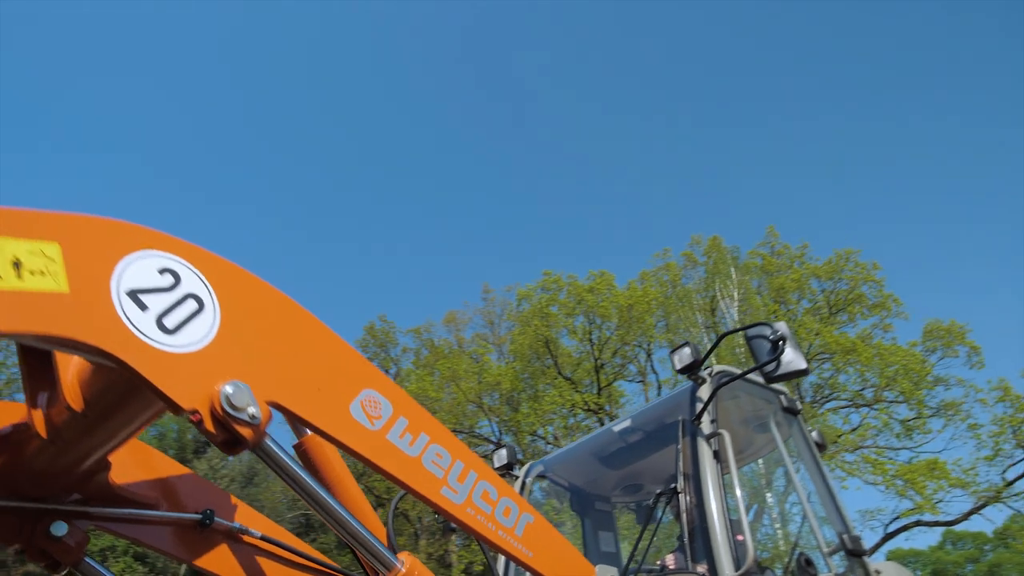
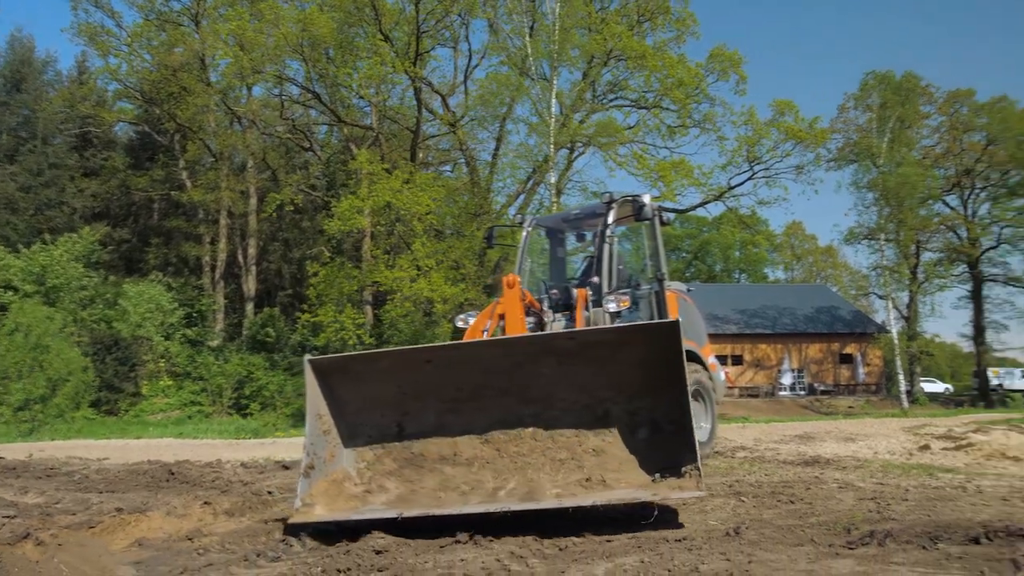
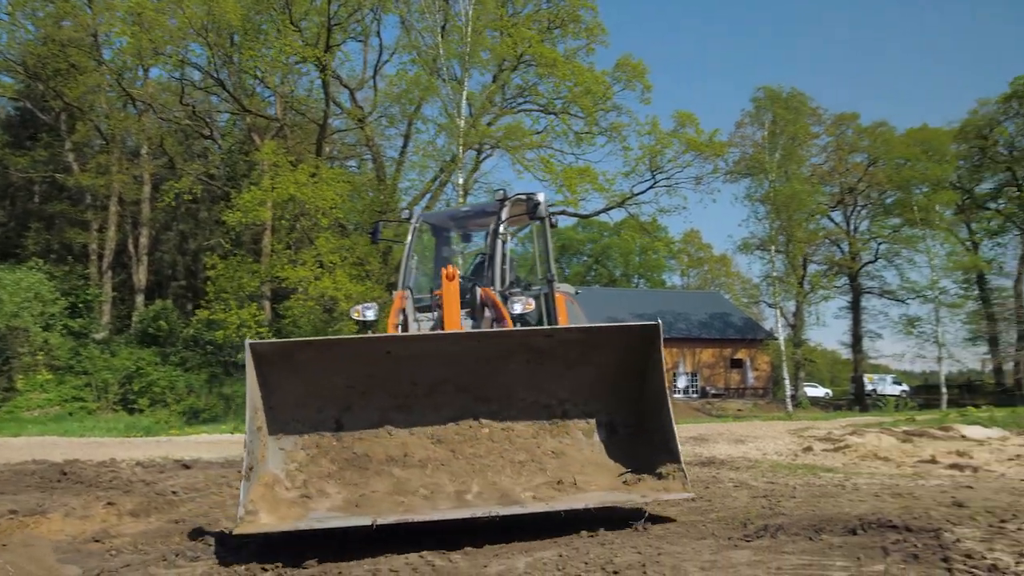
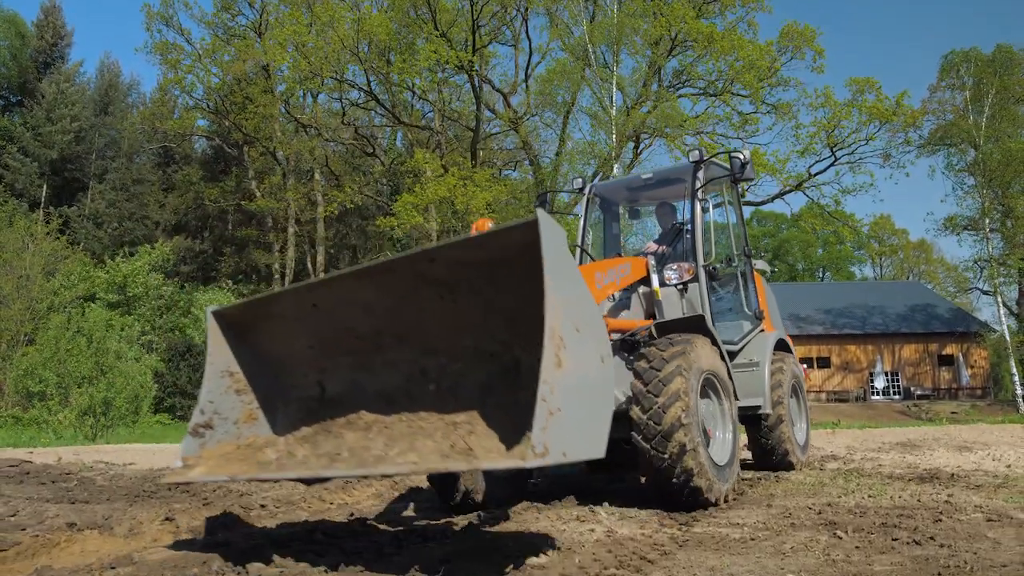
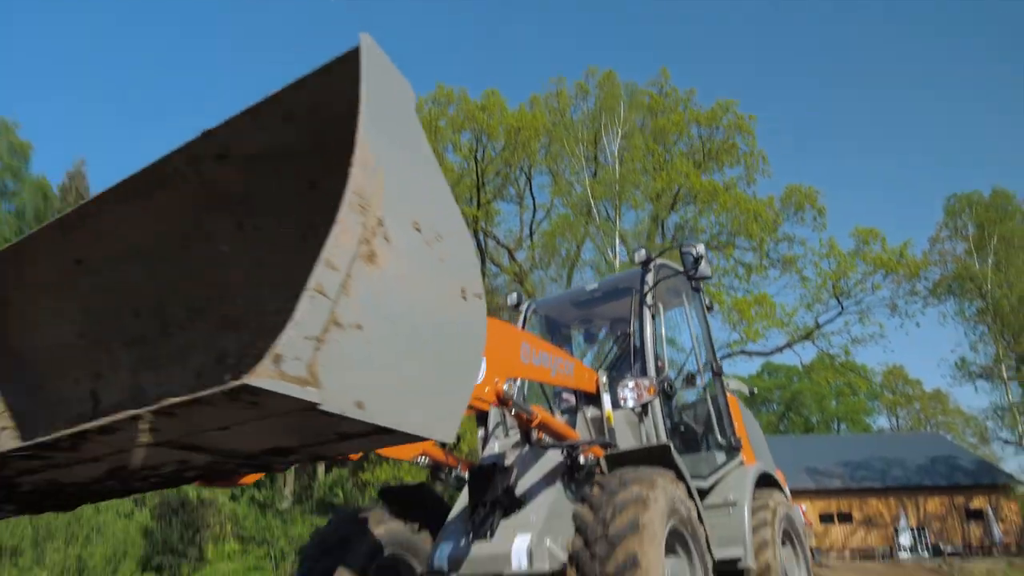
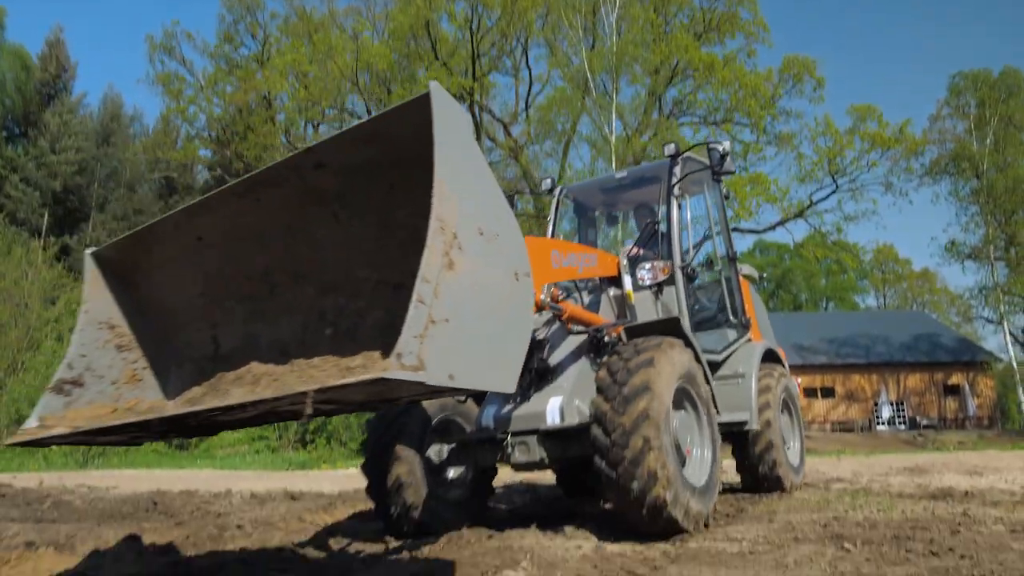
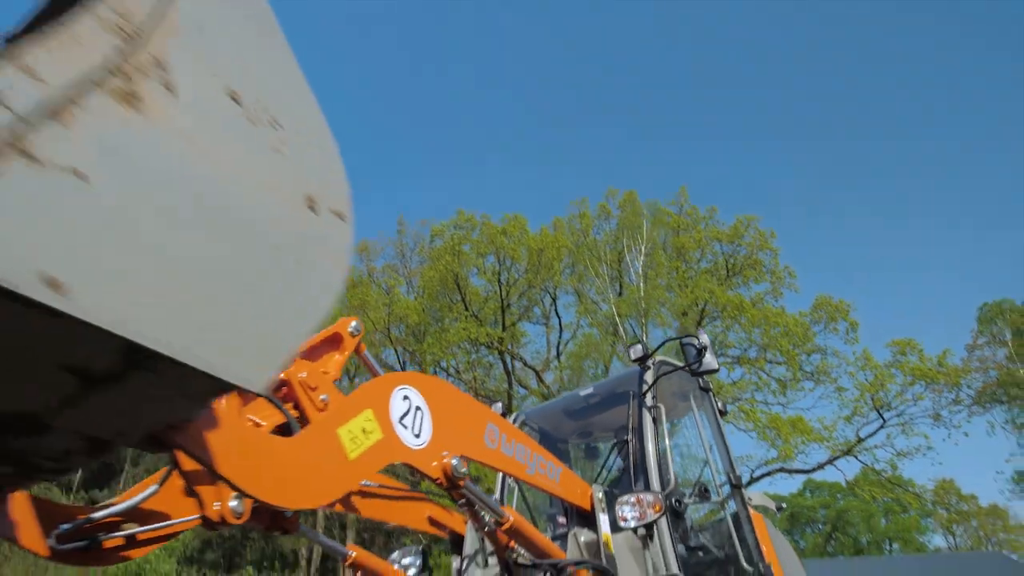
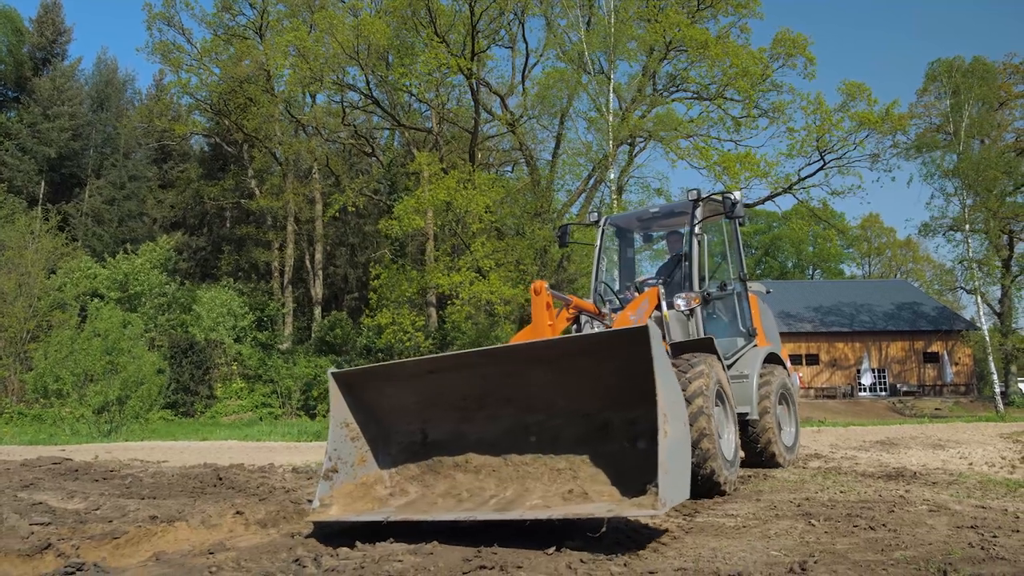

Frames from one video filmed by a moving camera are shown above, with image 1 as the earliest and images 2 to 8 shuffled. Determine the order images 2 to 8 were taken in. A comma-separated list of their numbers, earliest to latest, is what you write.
7, 5, 6, 4, 8, 2, 3
